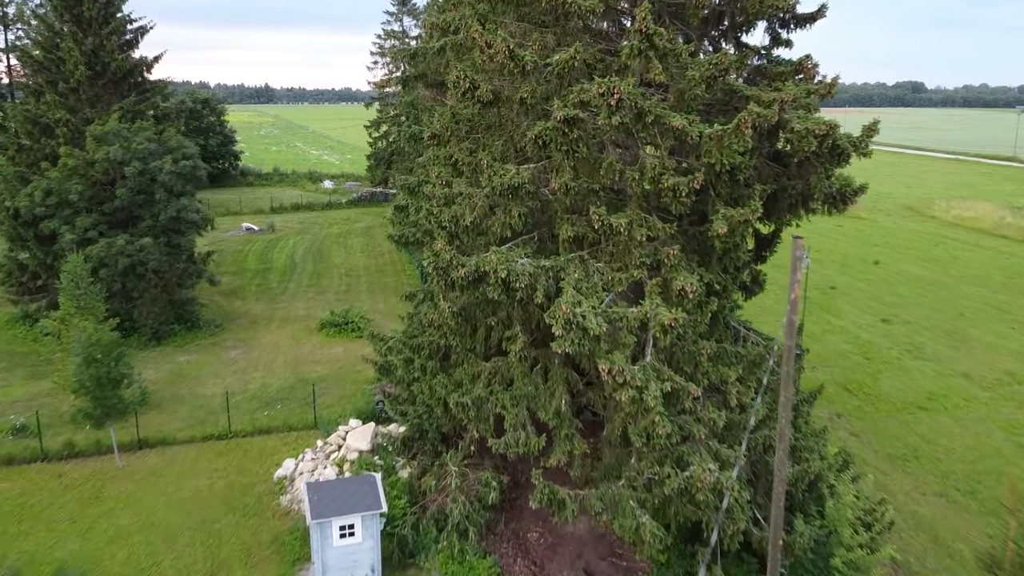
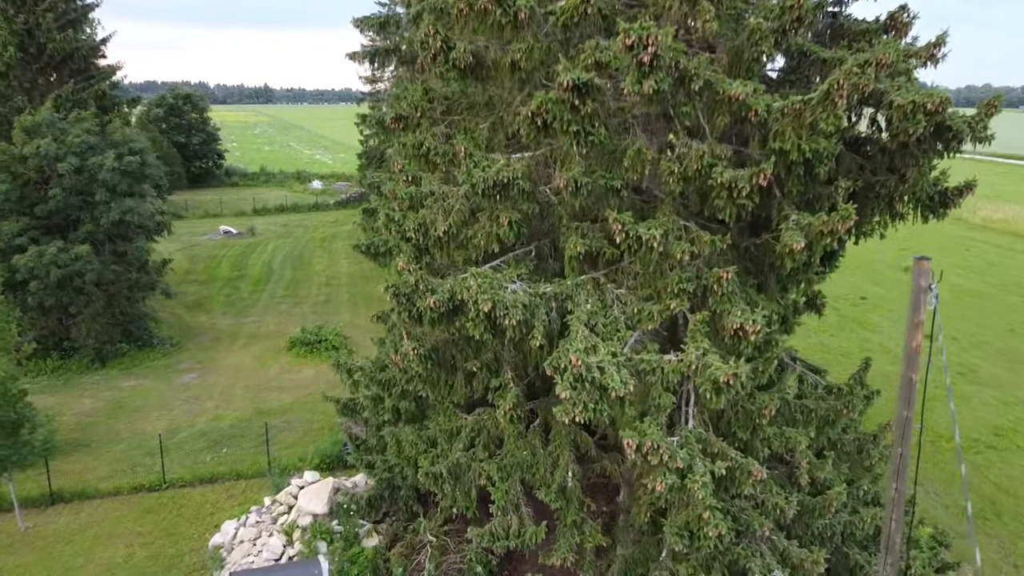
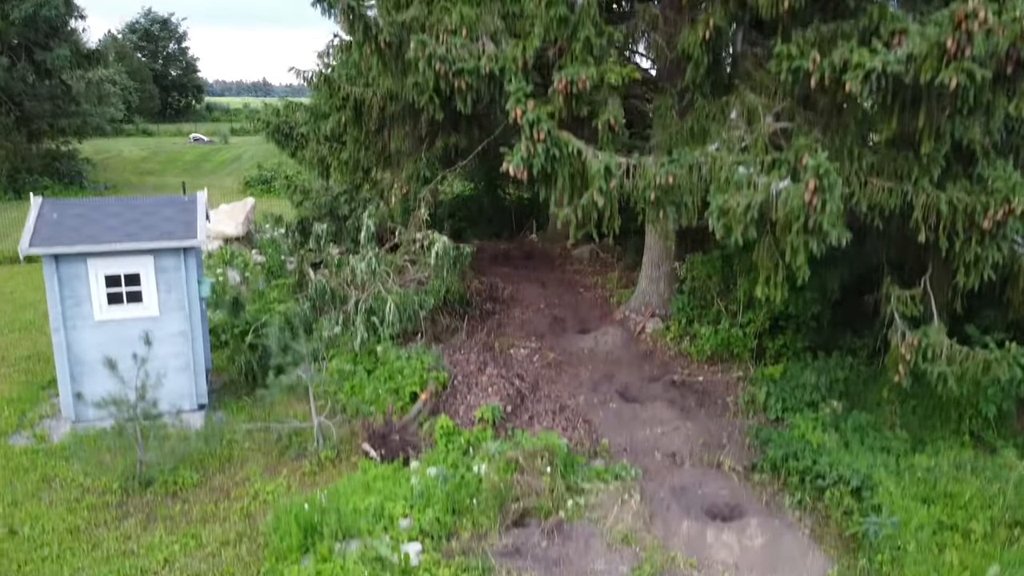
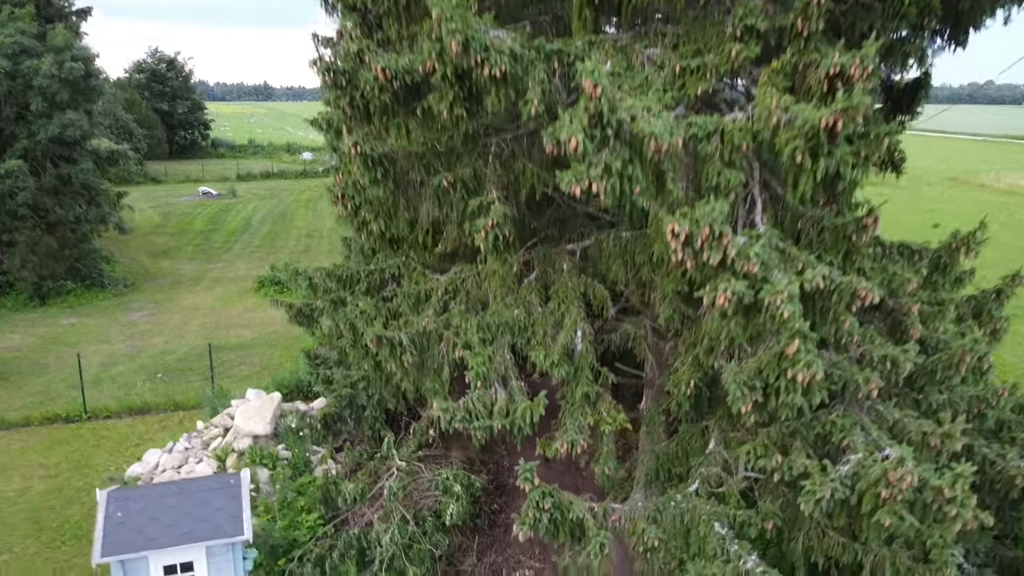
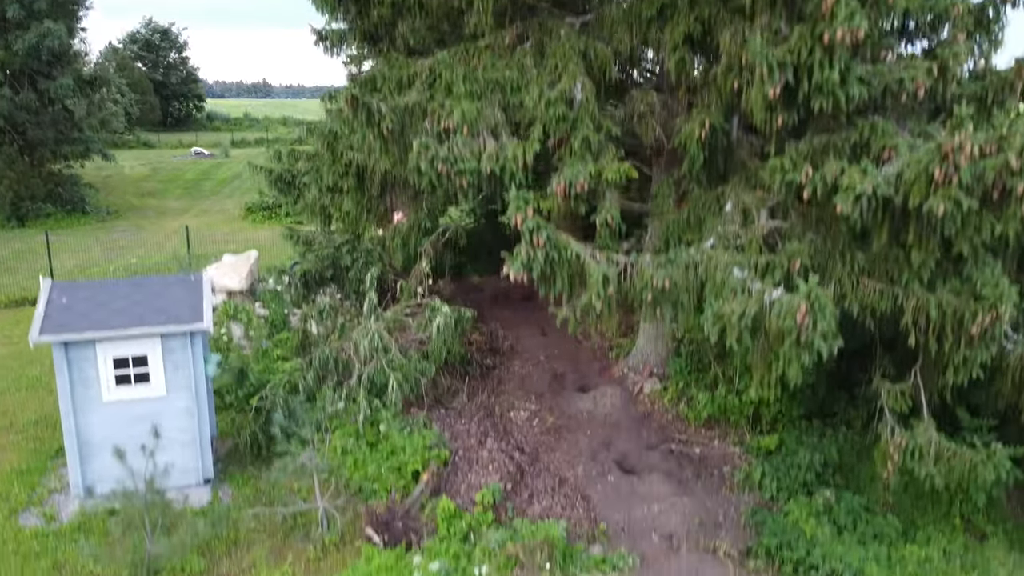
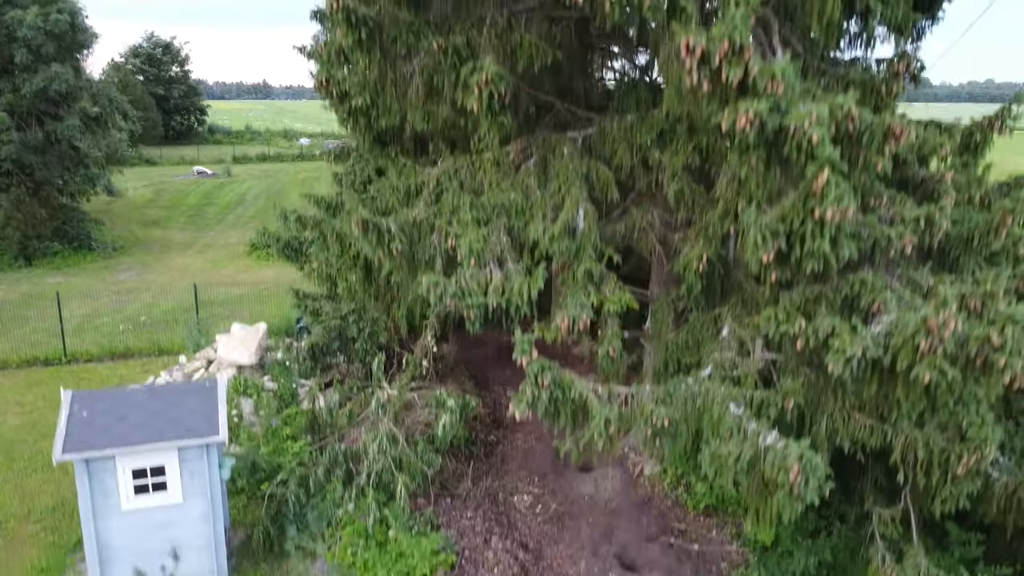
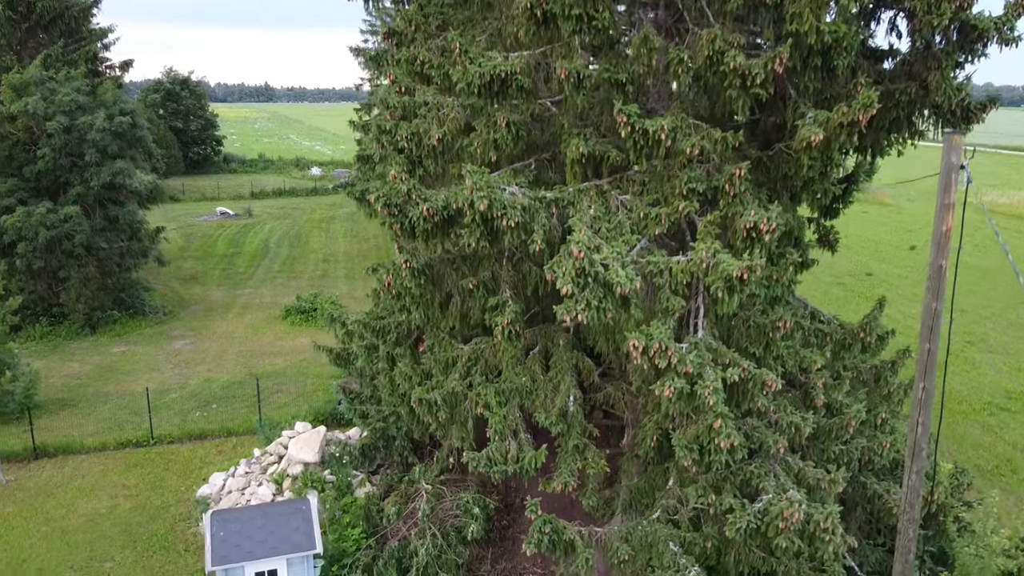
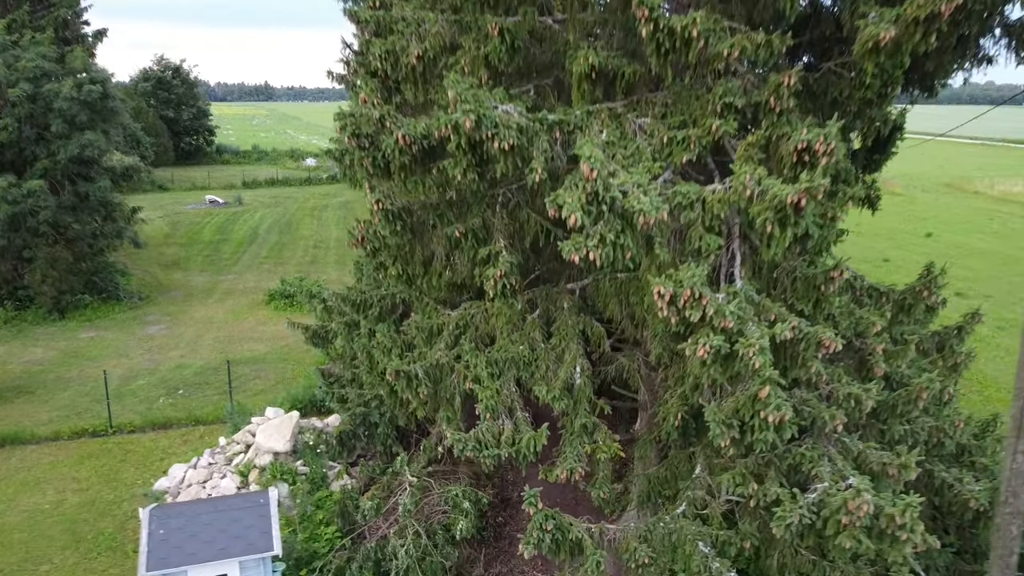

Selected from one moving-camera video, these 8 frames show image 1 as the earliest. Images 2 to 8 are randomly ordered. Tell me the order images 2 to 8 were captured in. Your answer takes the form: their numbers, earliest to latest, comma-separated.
2, 7, 8, 4, 6, 5, 3
